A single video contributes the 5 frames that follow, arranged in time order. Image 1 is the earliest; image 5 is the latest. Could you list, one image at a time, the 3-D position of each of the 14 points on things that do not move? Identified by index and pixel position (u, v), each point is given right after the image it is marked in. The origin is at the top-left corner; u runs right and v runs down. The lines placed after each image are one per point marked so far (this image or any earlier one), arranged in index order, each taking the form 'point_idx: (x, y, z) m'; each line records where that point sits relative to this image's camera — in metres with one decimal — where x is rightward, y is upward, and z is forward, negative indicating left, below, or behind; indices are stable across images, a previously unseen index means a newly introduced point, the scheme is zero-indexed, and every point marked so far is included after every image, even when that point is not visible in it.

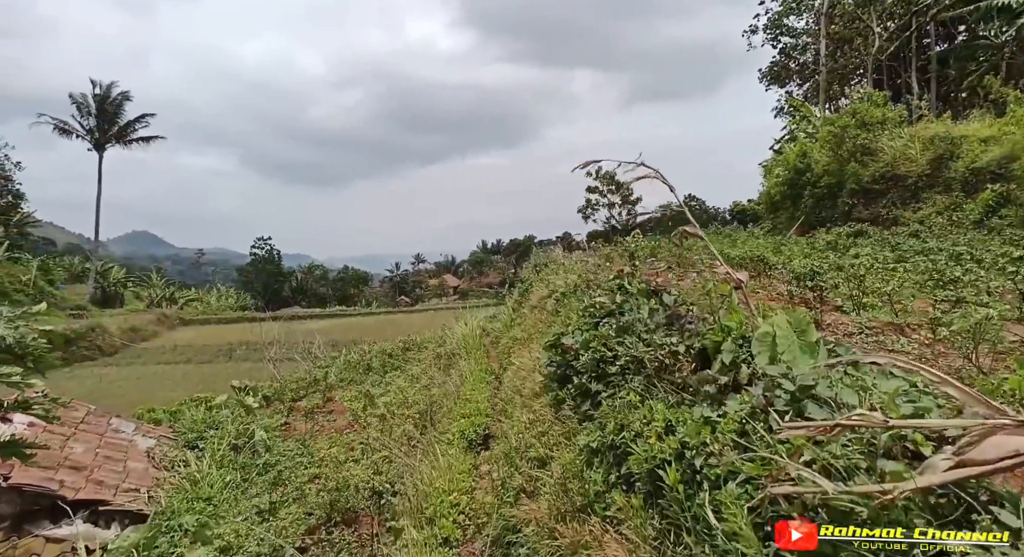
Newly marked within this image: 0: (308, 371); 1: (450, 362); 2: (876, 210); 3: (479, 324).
0: (-4.0, -1.8, +13.0) m
1: (-0.9, -1.3, +9.9) m
2: (+7.9, +1.5, +14.6) m
3: (-0.6, -0.8, +11.7) m
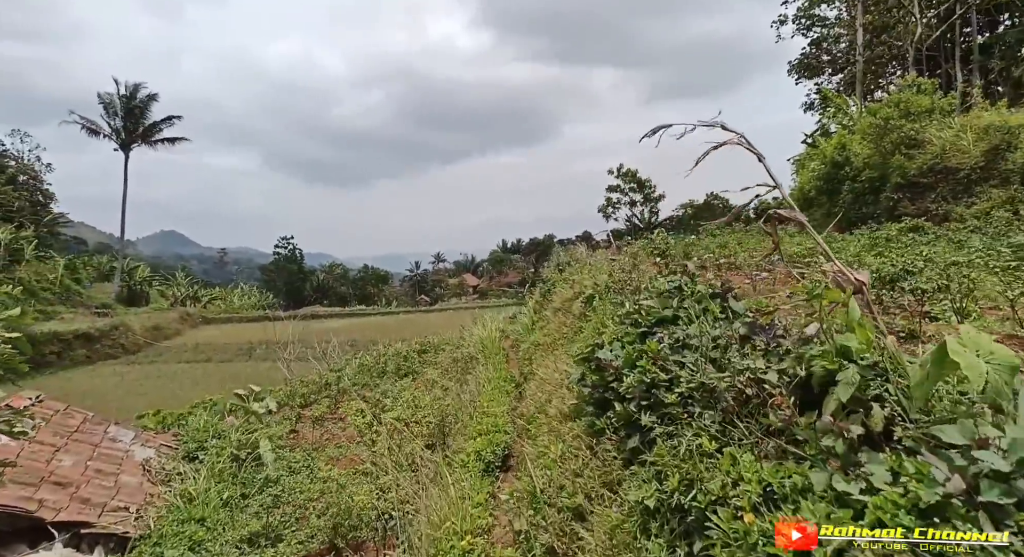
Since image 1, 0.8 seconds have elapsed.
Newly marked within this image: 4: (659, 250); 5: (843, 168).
0: (-3.6, -1.8, +12.5) m
1: (-0.6, -1.3, +9.3) m
2: (+8.4, +1.5, +13.7) m
3: (-0.2, -0.8, +11.1) m
4: (+2.0, +0.4, +9.4) m
5: (+8.1, +2.7, +16.5) m
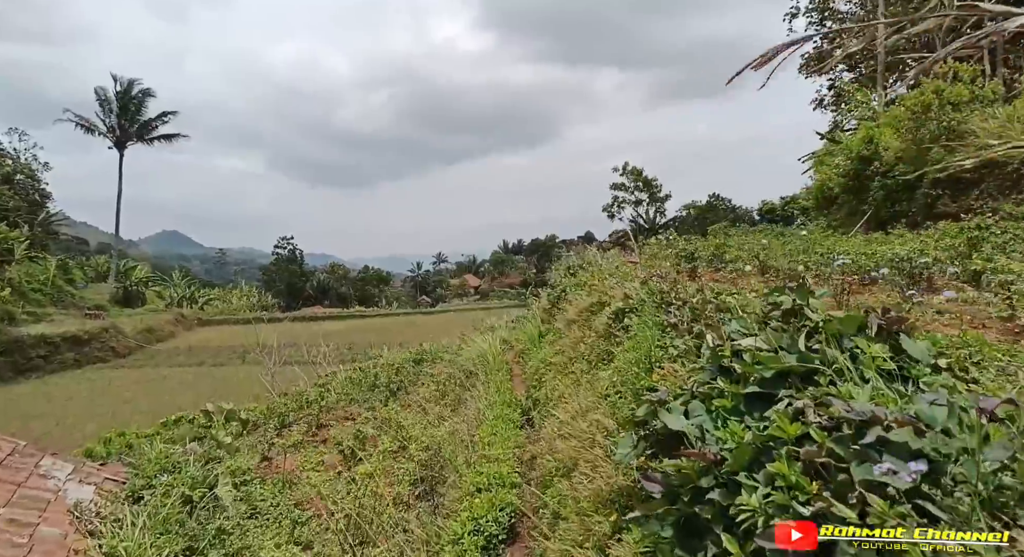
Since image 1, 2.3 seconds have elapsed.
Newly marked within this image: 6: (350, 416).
0: (-3.5, -1.8, +11.4) m
1: (-0.5, -1.3, +8.2) m
2: (+8.5, +1.4, +12.6) m
3: (-0.2, -0.8, +10.0) m
4: (+2.1, +0.3, +8.2) m
5: (+8.2, +2.6, +15.3) m
6: (-2.1, -1.9, +9.0) m
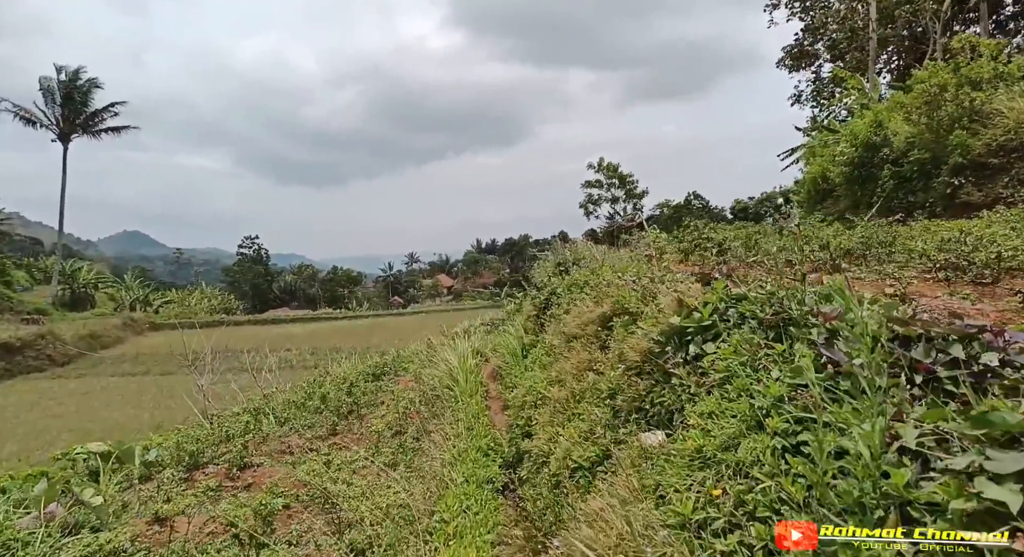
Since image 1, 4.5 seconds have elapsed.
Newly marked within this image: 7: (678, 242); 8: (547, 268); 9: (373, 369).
0: (-3.9, -1.8, +9.6) m
1: (-0.8, -1.3, +6.4) m
2: (+8.0, +1.5, +11.2) m
3: (-0.5, -0.8, +8.3) m
4: (+1.8, +0.3, +6.6) m
5: (+7.7, +2.7, +13.9) m
6: (-2.4, -1.9, +7.2) m
7: (+1.8, +0.4, +7.2) m
8: (+0.5, +0.1, +9.0) m
9: (-2.3, -1.5, +11.2) m
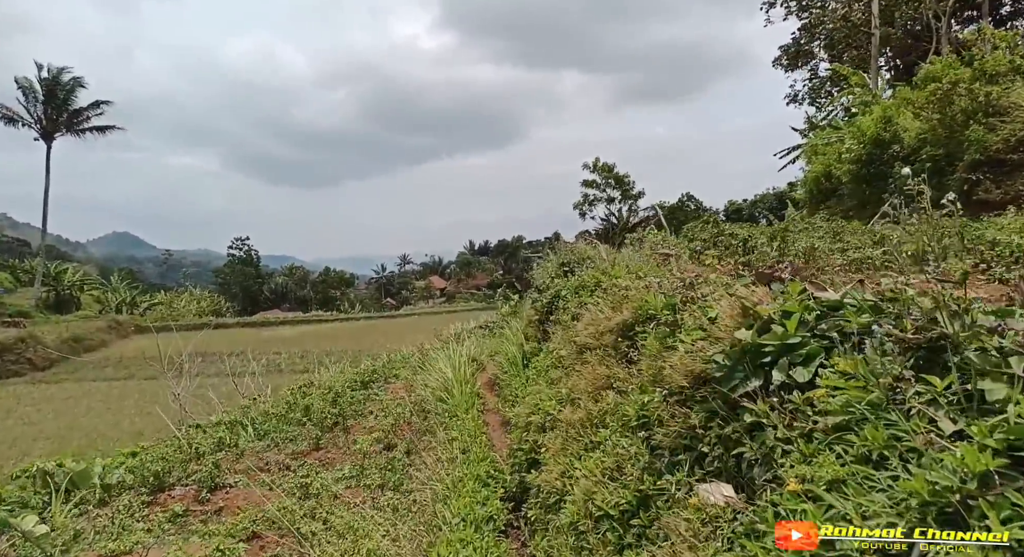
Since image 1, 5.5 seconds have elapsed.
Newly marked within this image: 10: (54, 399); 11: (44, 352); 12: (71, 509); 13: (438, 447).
0: (-3.9, -1.8, +8.9) m
1: (-0.8, -1.3, +5.8) m
2: (+8.0, +1.5, +10.7) m
3: (-0.5, -0.8, +7.6) m
4: (+1.8, +0.3, +6.0) m
5: (+7.6, +2.6, +13.4) m
6: (-2.4, -1.9, +6.6) m
7: (+1.8, +0.4, +6.6) m
8: (+0.4, +0.1, +8.4) m
9: (-2.4, -1.5, +10.5) m
10: (-12.2, -3.2, +17.5) m
11: (-13.9, -2.2, +20.0) m
12: (-3.6, -1.8, +5.4) m
13: (-0.5, -1.2, +4.9) m
